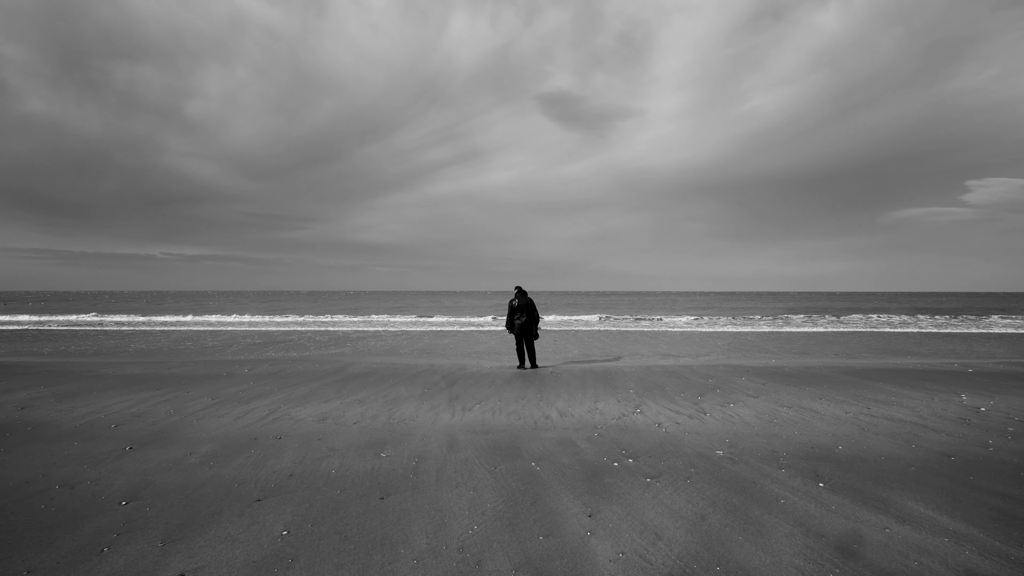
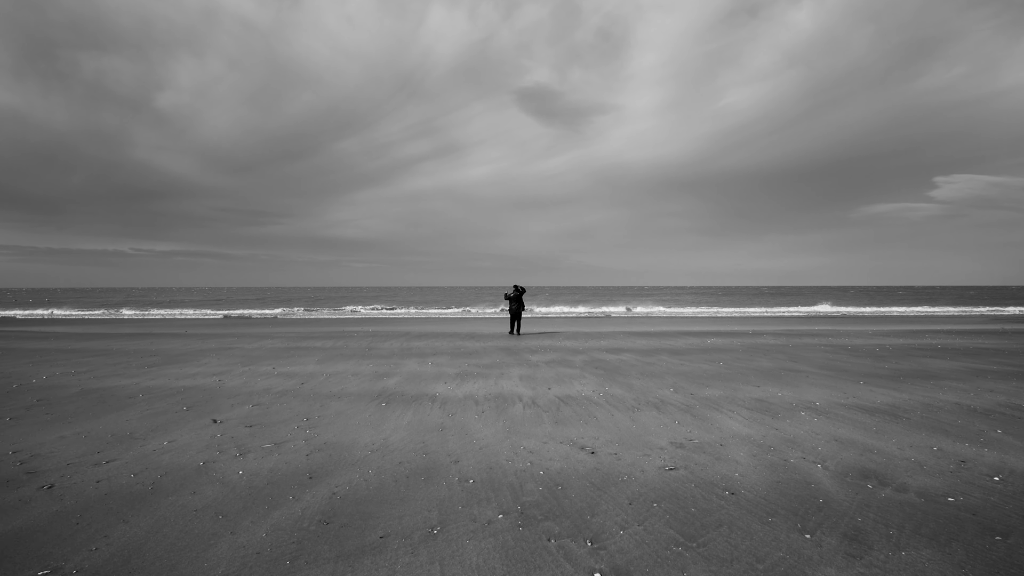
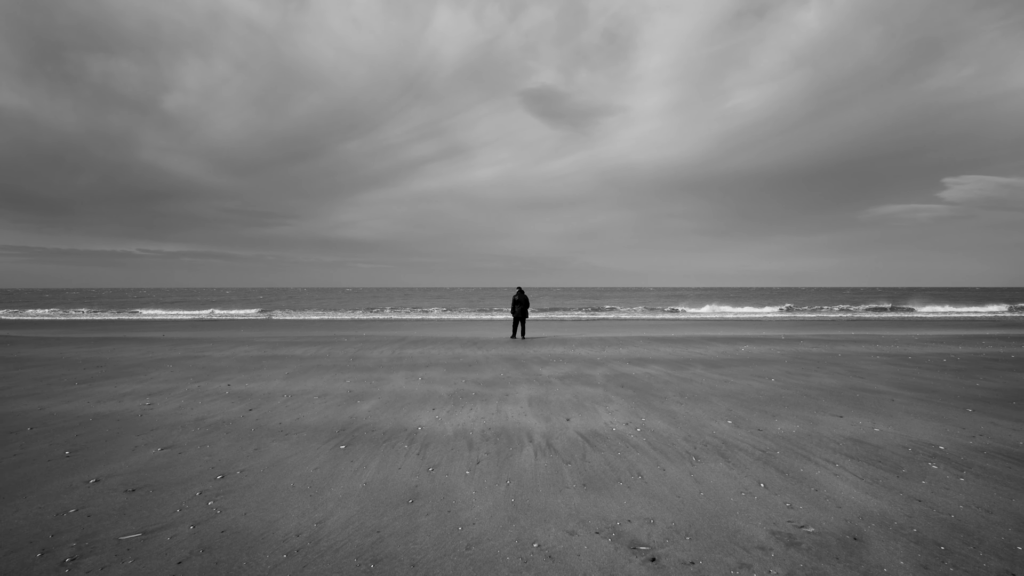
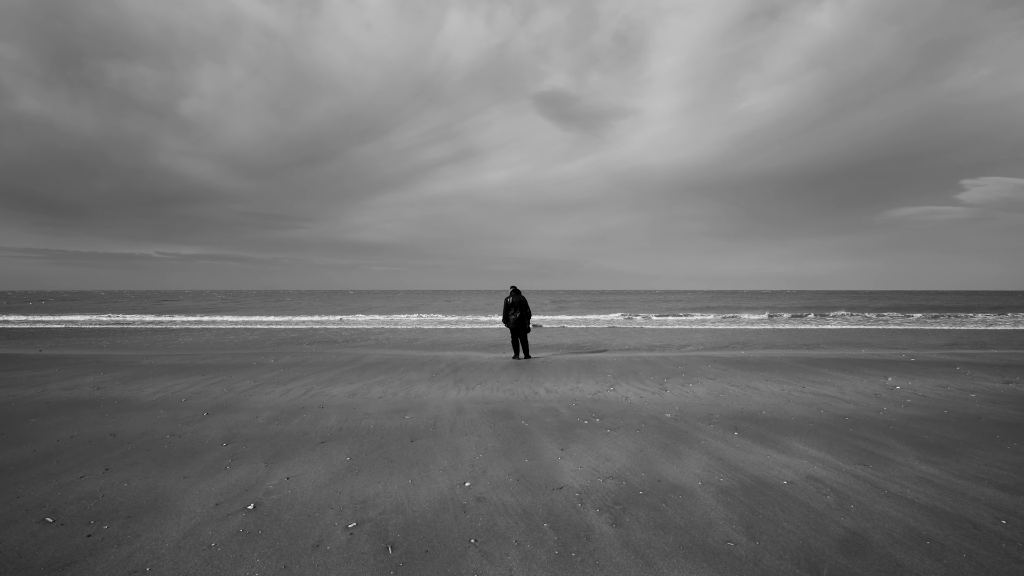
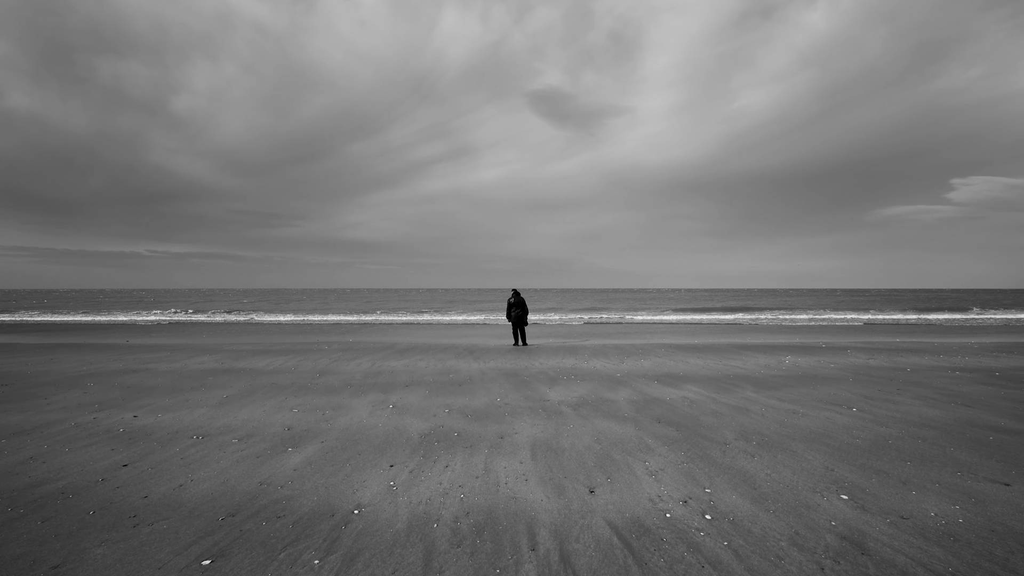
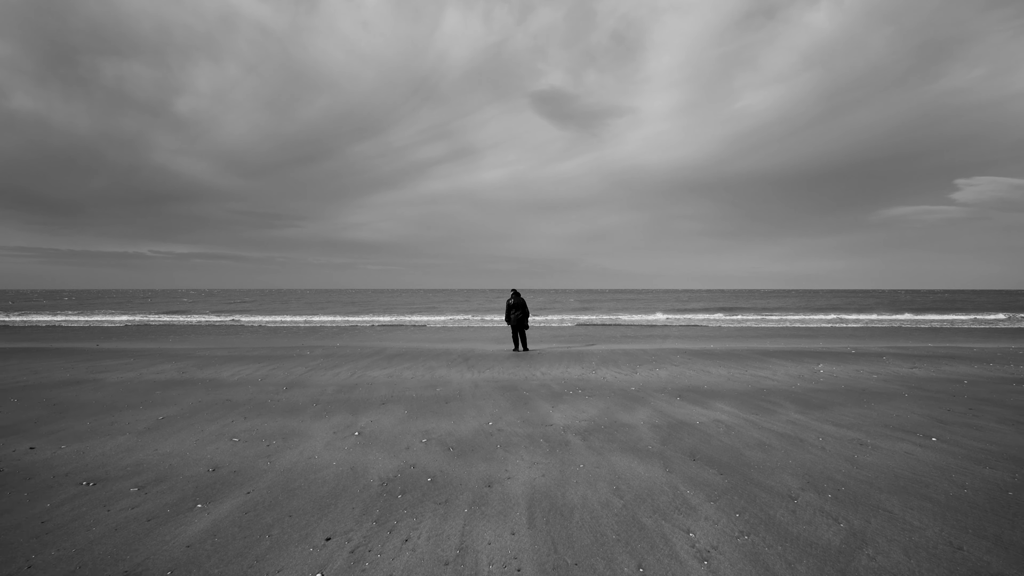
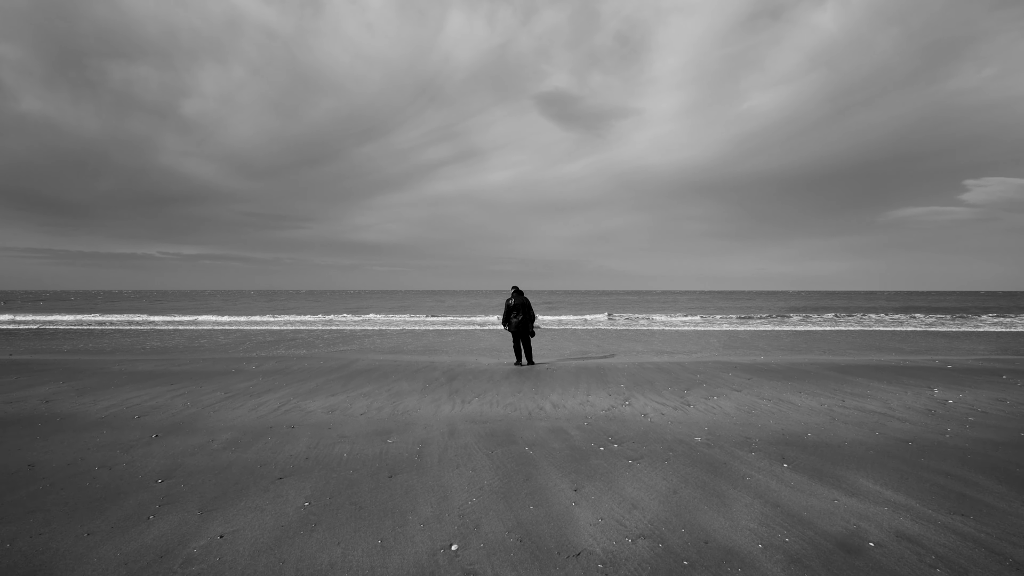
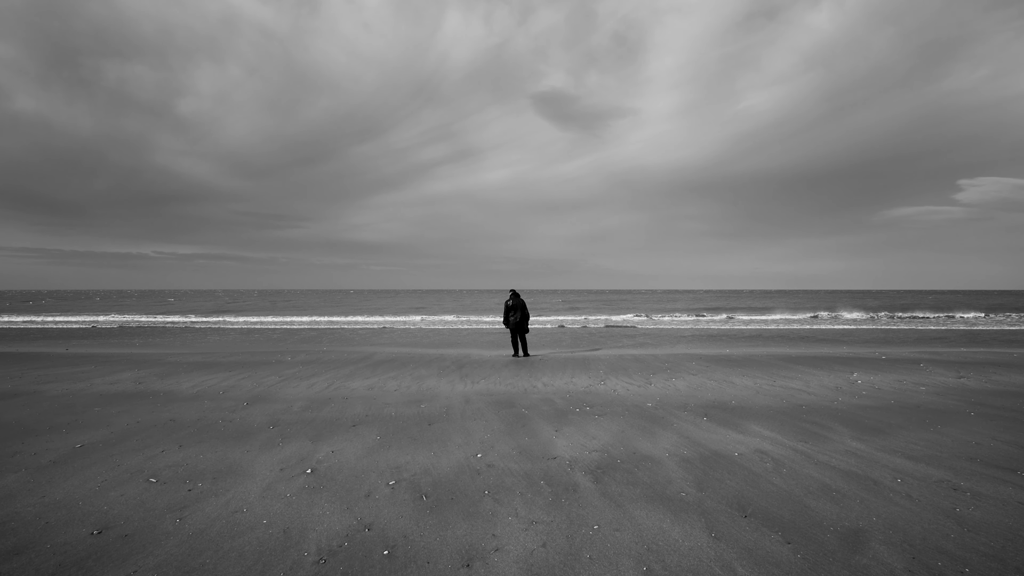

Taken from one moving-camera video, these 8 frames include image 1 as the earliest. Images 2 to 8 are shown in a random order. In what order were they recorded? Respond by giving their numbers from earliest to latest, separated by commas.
7, 4, 8, 6, 5, 3, 2
